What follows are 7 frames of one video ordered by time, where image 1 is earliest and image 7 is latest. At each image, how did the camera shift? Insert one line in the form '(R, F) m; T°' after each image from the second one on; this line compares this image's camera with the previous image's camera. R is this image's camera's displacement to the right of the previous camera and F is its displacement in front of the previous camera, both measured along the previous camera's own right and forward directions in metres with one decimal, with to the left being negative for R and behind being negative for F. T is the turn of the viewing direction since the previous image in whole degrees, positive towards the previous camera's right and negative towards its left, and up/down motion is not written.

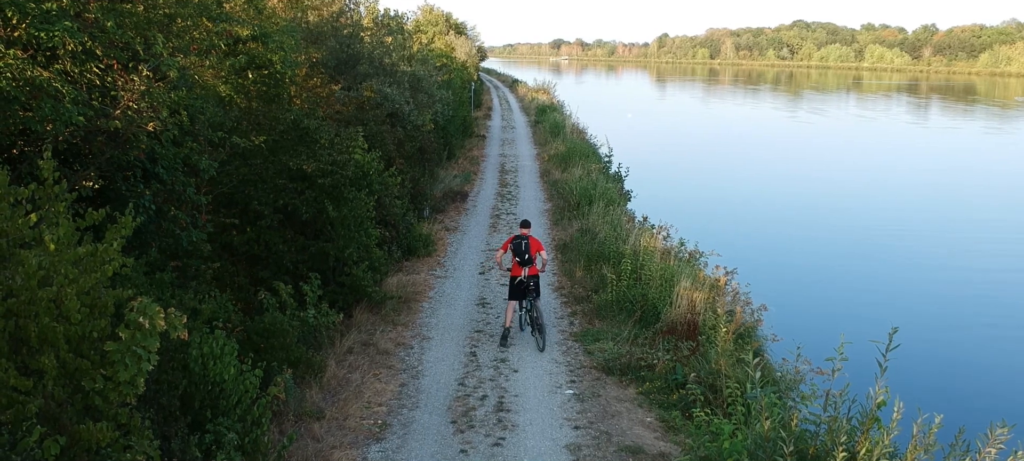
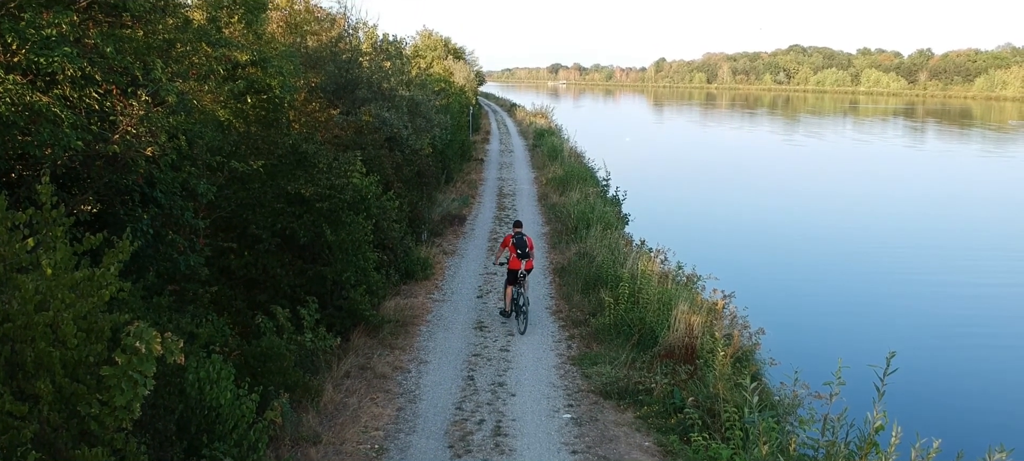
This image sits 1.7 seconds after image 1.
(0.0, 0.0) m; 0°
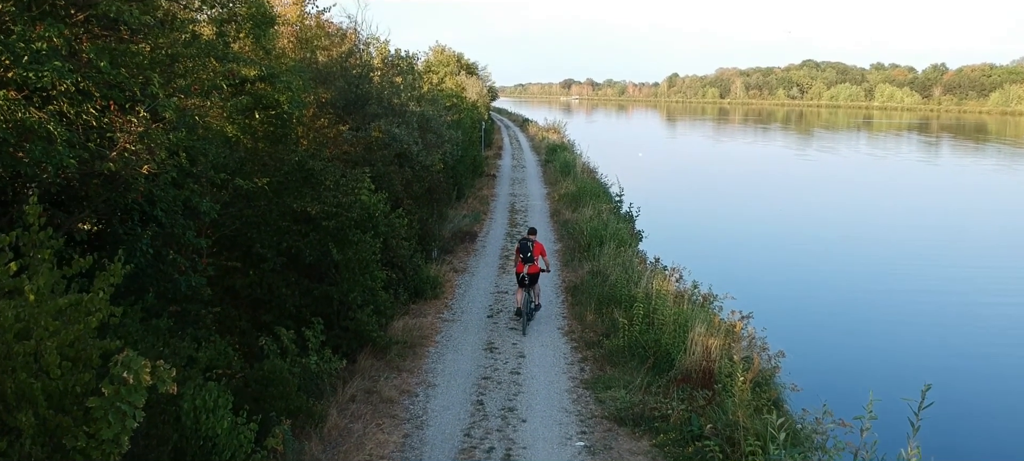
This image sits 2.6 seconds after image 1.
(0.0, +0.2) m; -1°
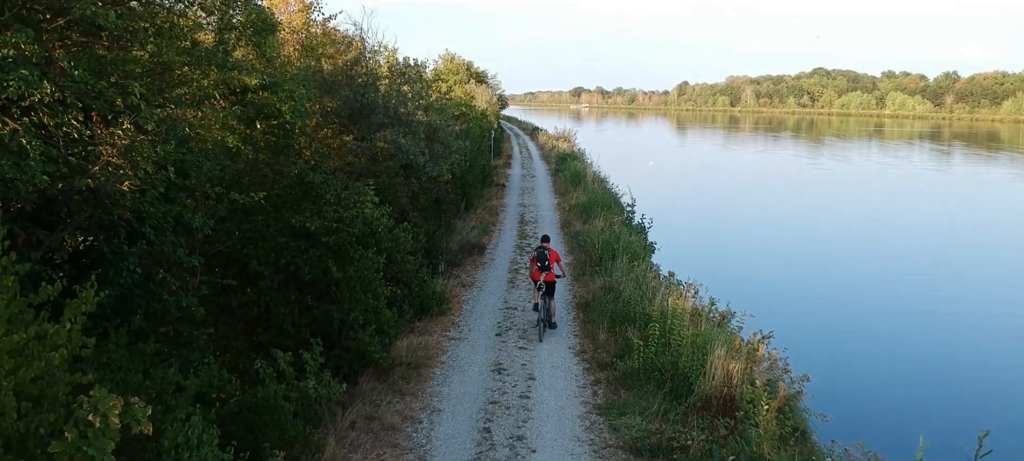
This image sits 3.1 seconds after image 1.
(0.0, +0.4) m; -1°
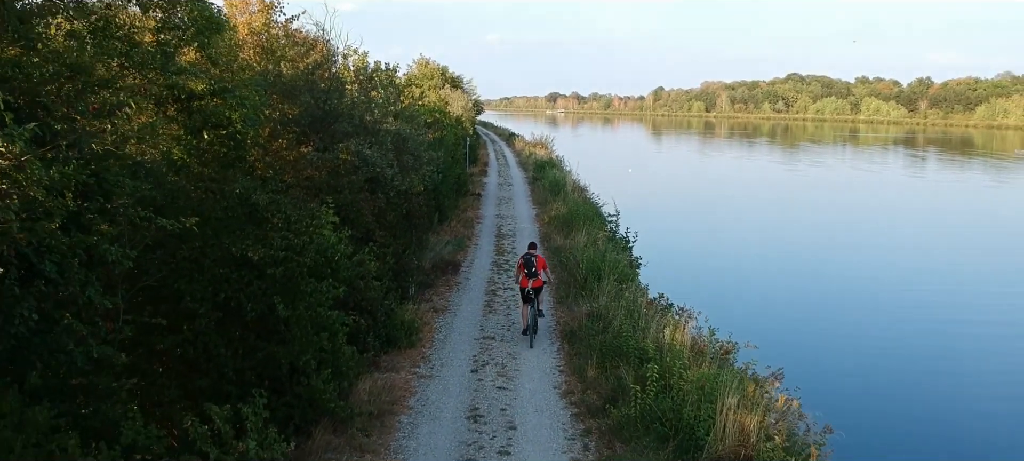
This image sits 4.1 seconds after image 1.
(0.0, +1.1) m; +1°
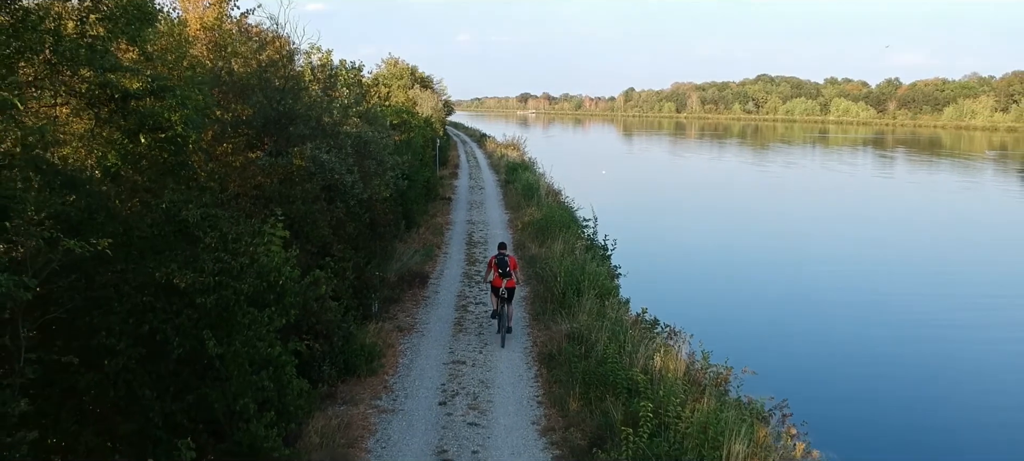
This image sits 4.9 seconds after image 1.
(0.0, +1.0) m; +2°
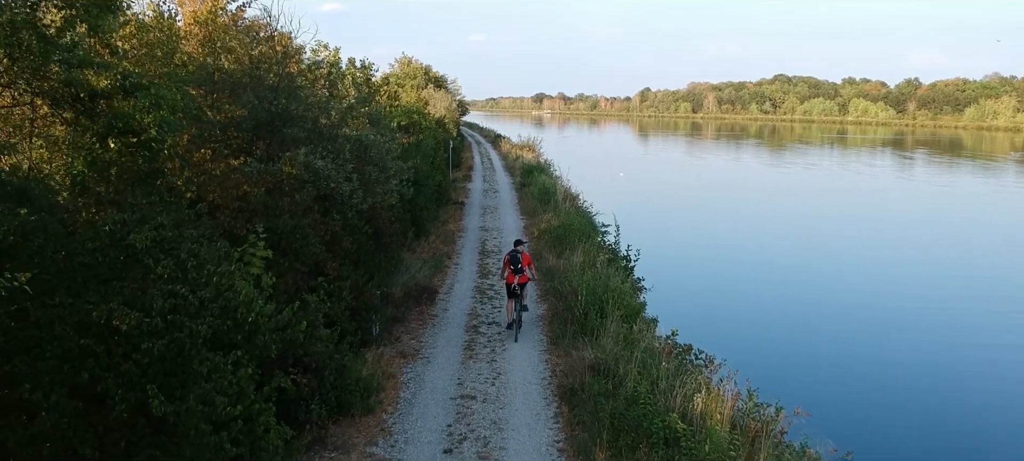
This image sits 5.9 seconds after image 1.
(0.0, +1.1) m; -1°
